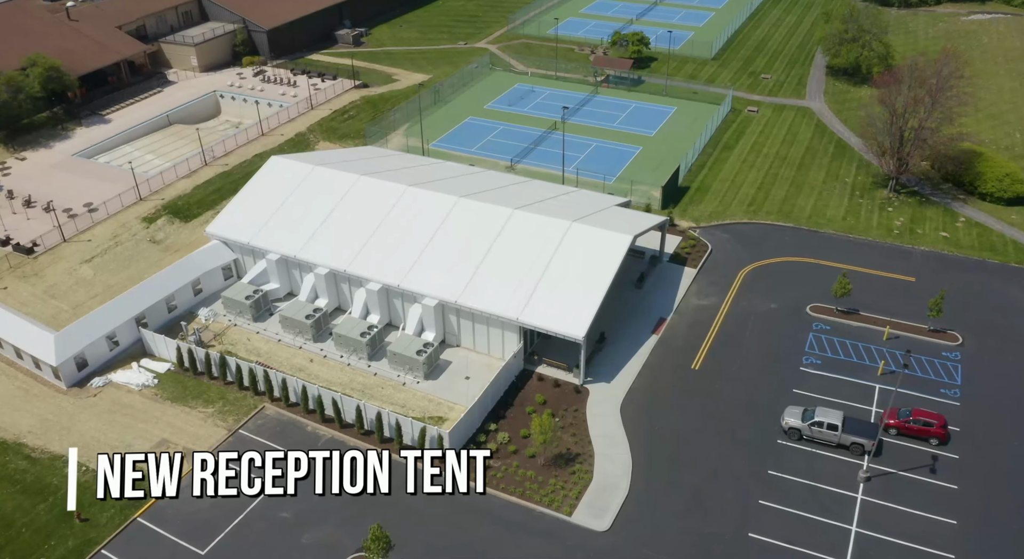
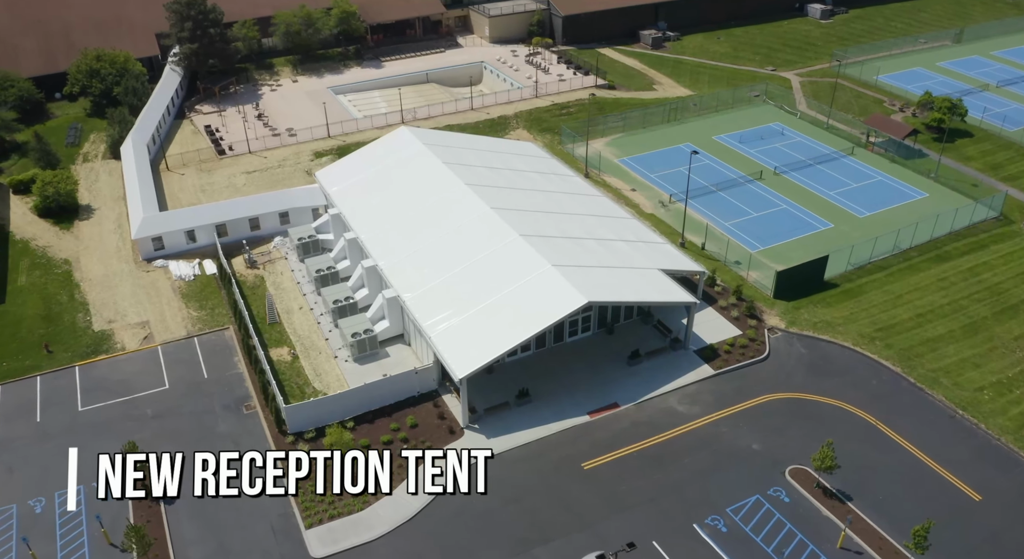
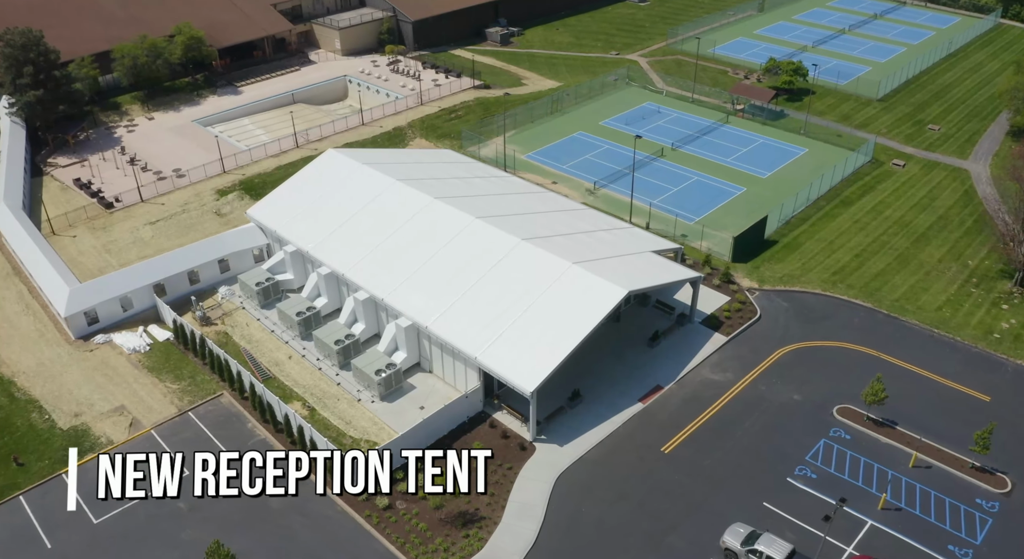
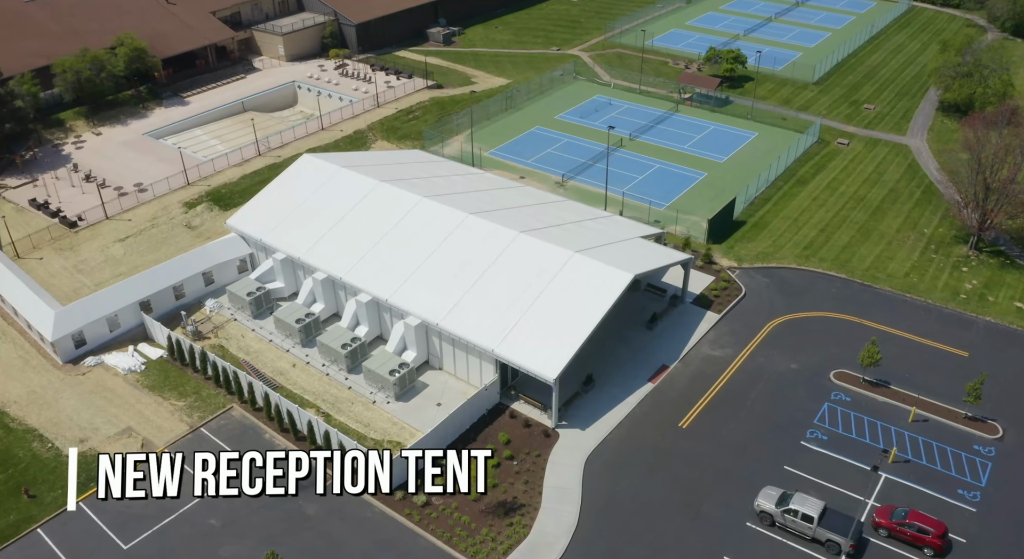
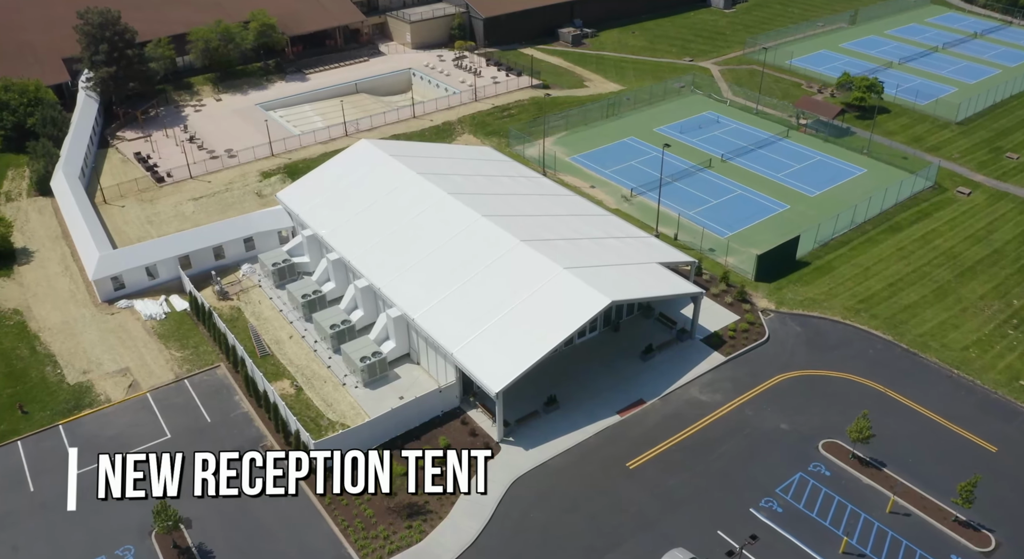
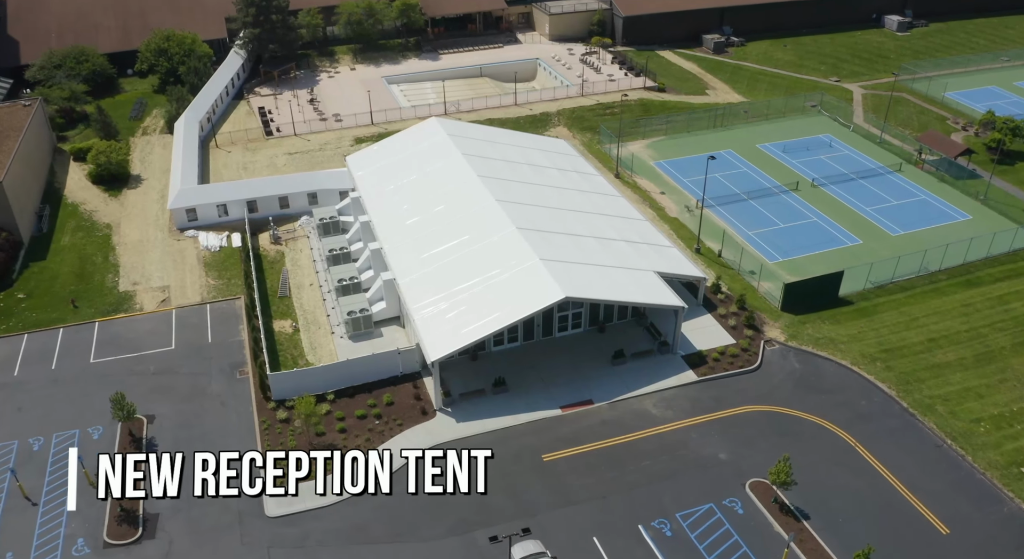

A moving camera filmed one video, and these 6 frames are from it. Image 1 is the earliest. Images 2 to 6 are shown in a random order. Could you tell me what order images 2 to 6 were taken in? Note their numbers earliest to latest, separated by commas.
4, 3, 5, 2, 6
